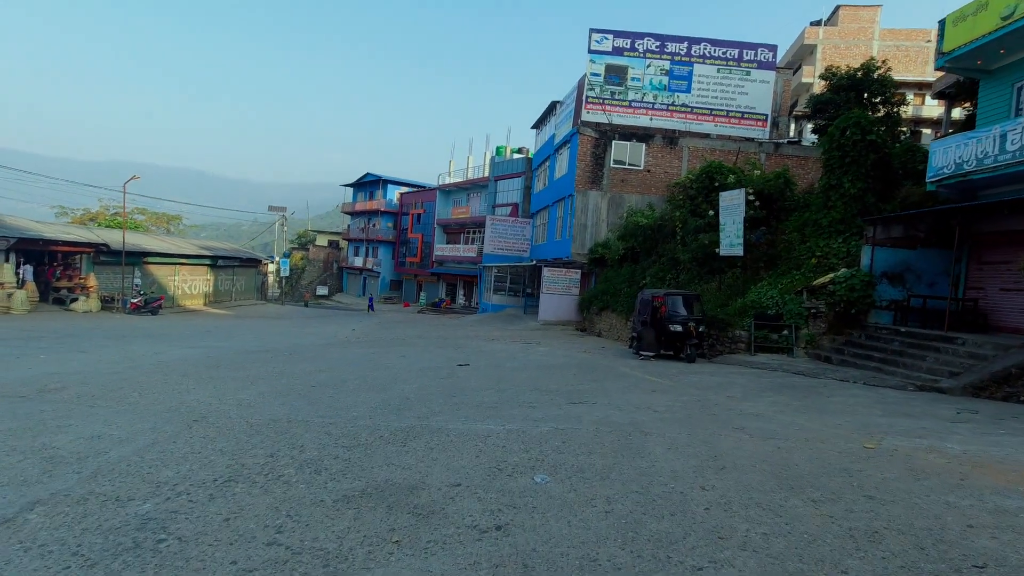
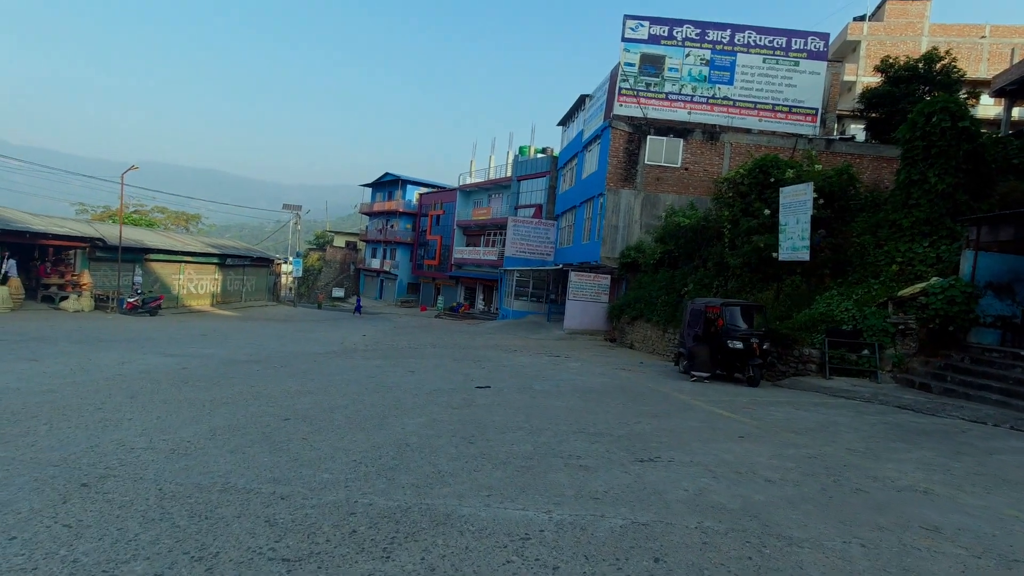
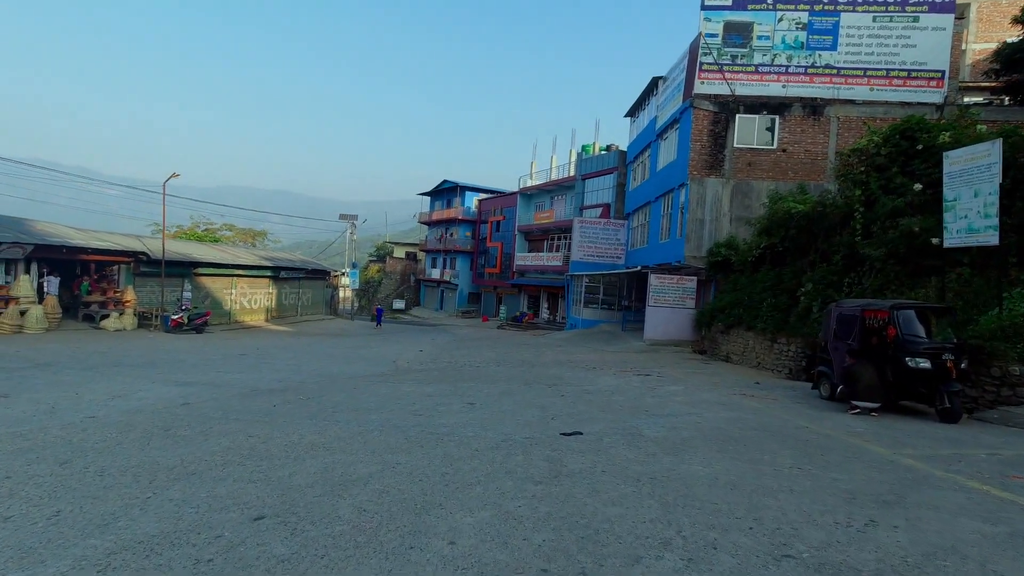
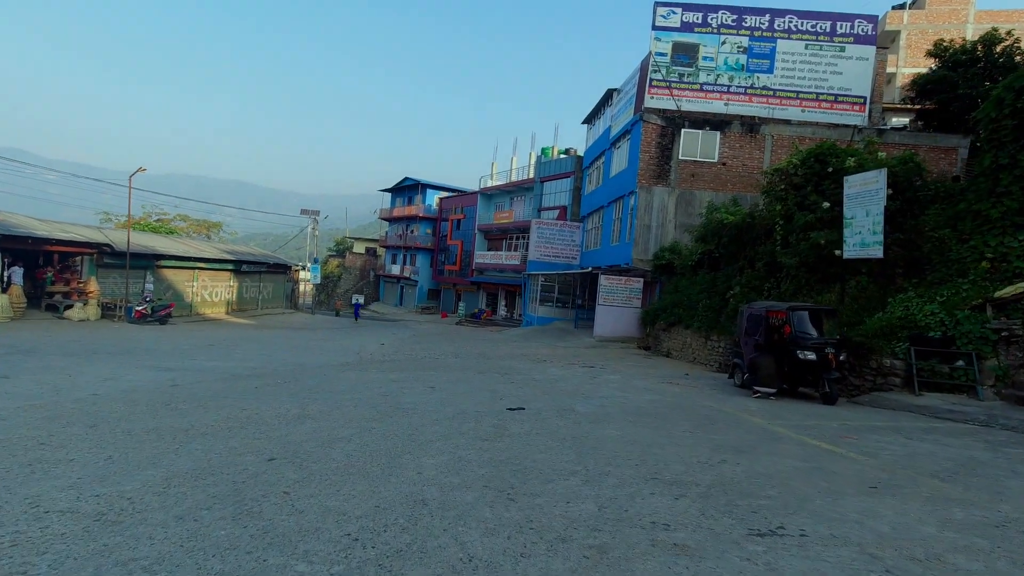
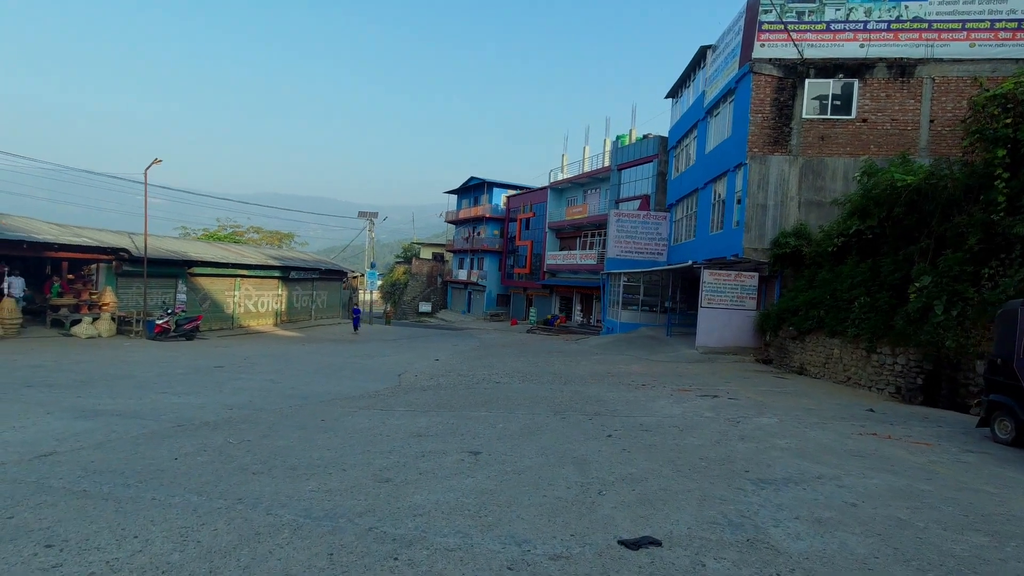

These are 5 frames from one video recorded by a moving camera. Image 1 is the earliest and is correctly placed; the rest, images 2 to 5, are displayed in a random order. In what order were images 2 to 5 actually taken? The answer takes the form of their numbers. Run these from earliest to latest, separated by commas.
2, 4, 3, 5
